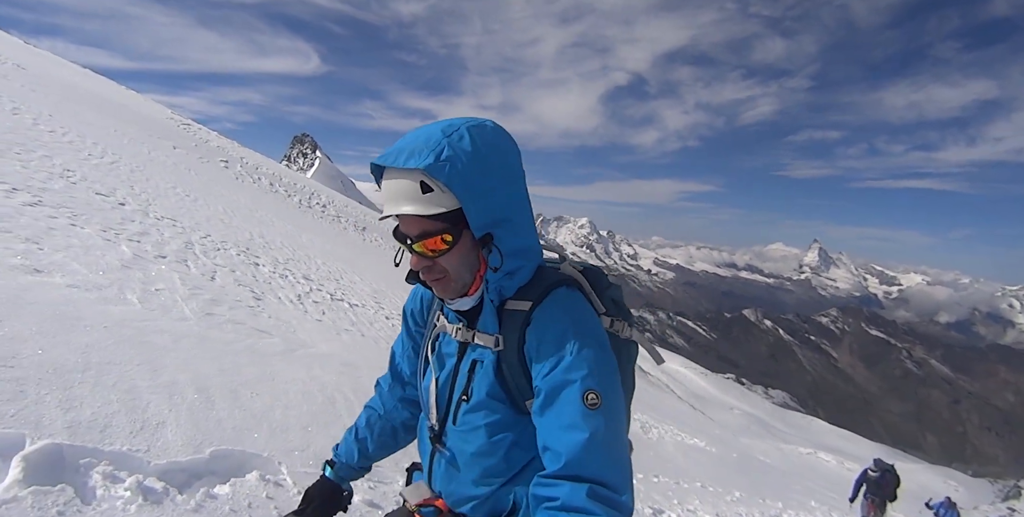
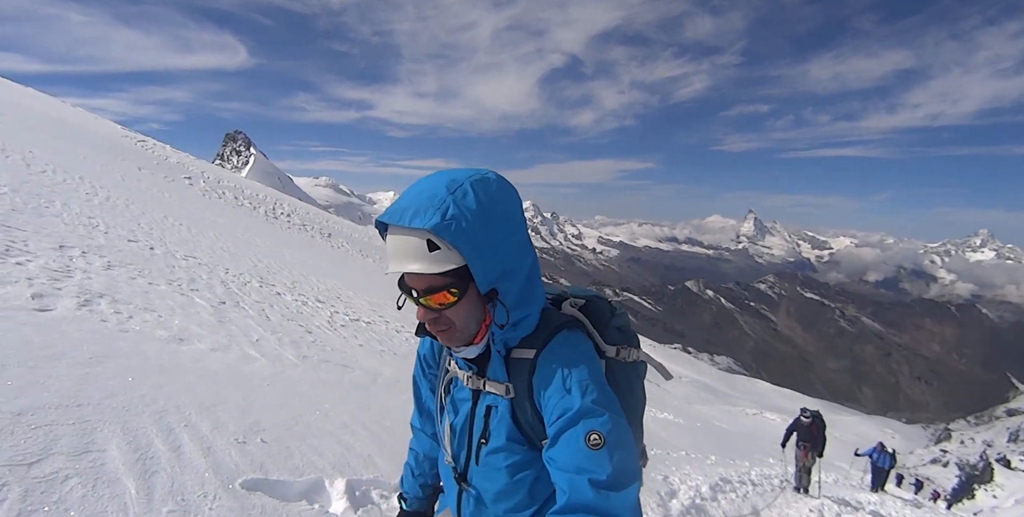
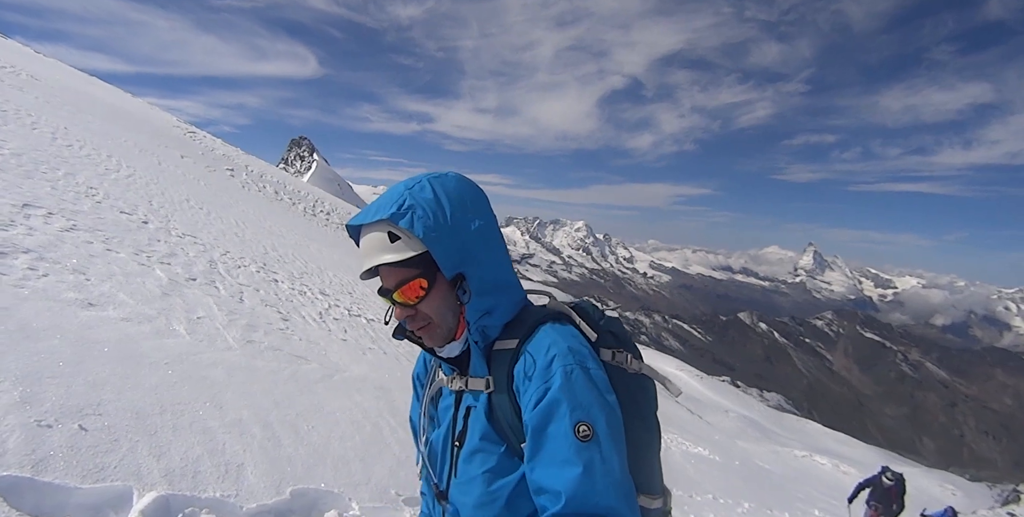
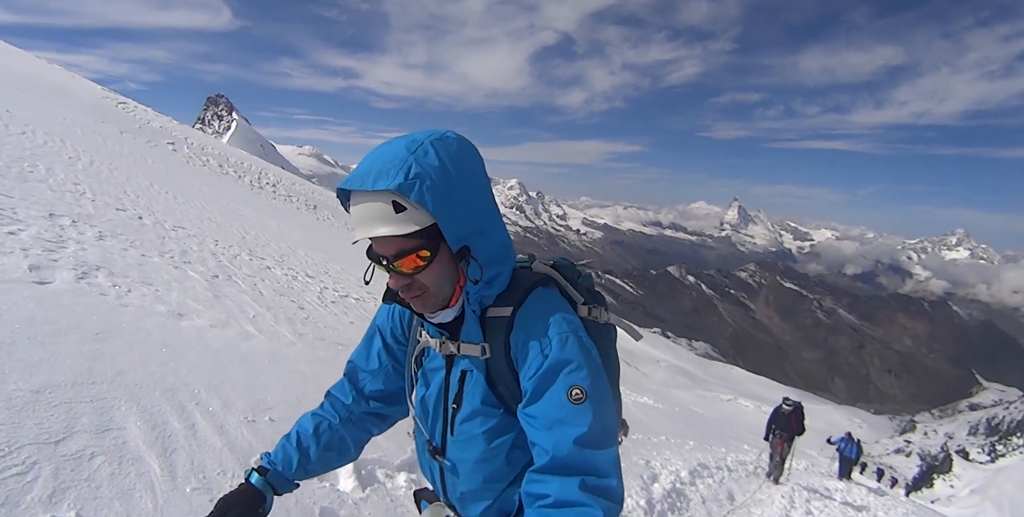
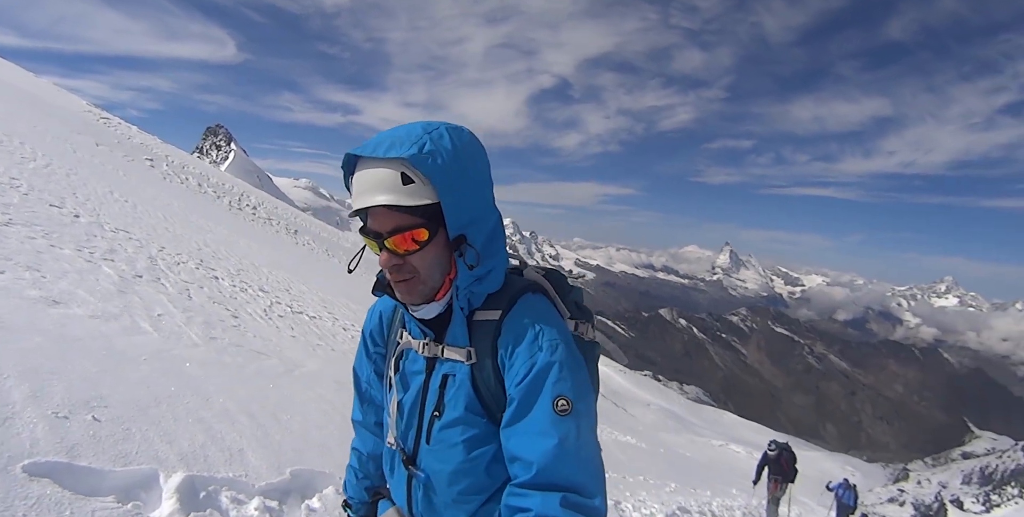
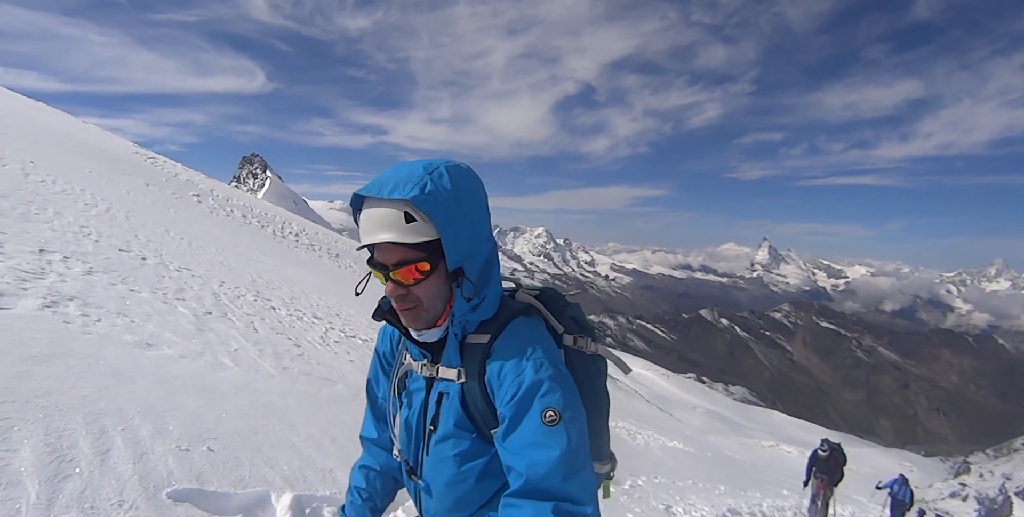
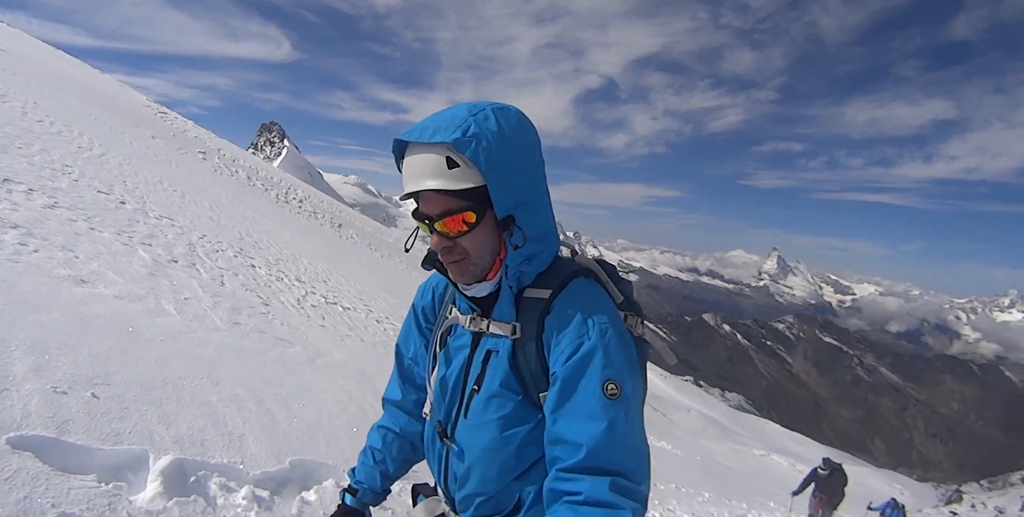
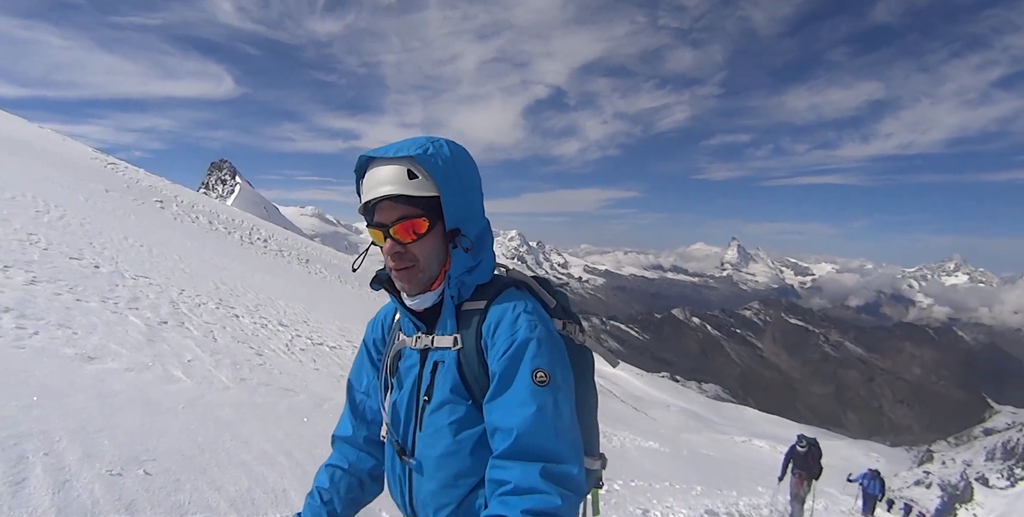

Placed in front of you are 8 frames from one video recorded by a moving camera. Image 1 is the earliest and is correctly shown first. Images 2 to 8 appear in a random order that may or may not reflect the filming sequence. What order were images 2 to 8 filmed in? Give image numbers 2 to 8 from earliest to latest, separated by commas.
3, 7, 5, 8, 6, 2, 4
